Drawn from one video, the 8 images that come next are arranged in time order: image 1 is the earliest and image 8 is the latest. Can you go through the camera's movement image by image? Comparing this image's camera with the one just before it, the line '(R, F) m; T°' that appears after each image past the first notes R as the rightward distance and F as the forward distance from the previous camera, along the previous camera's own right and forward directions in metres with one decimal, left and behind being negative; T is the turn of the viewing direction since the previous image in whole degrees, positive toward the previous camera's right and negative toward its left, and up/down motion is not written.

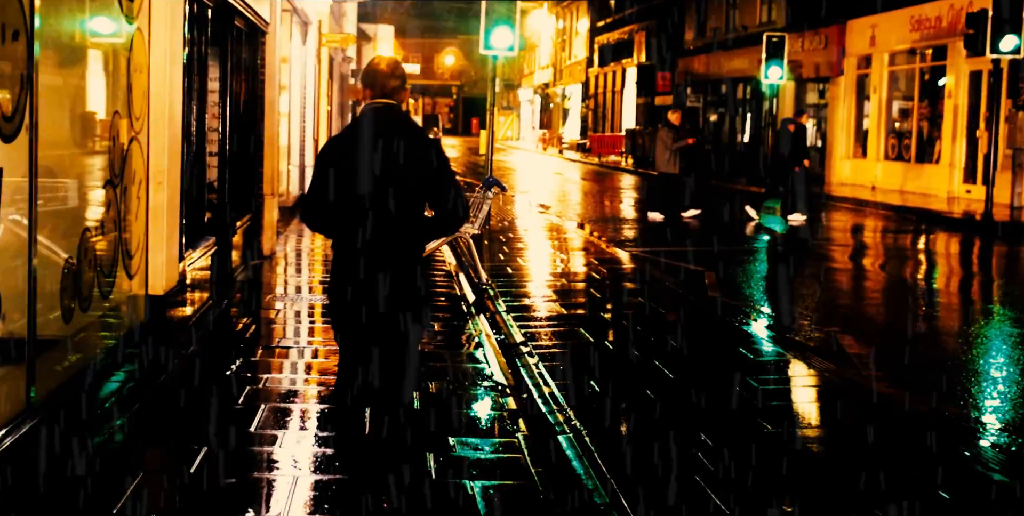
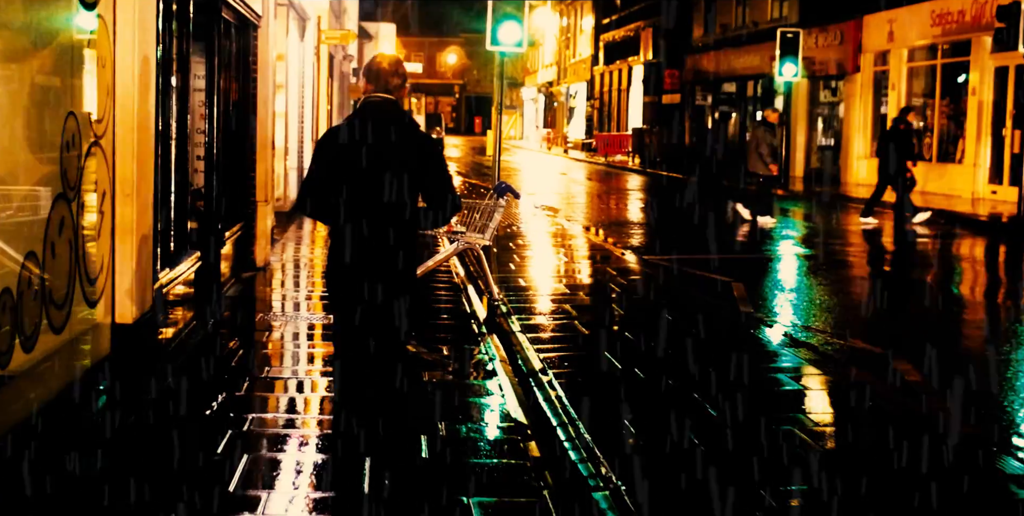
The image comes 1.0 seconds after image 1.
(-0.1, +1.0) m; 0°
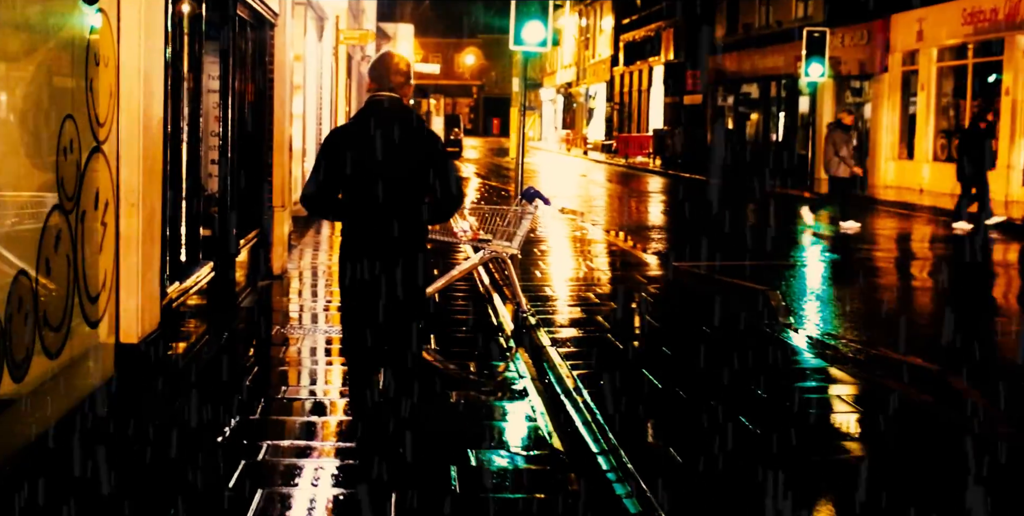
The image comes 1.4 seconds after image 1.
(-0.1, +0.5) m; -1°
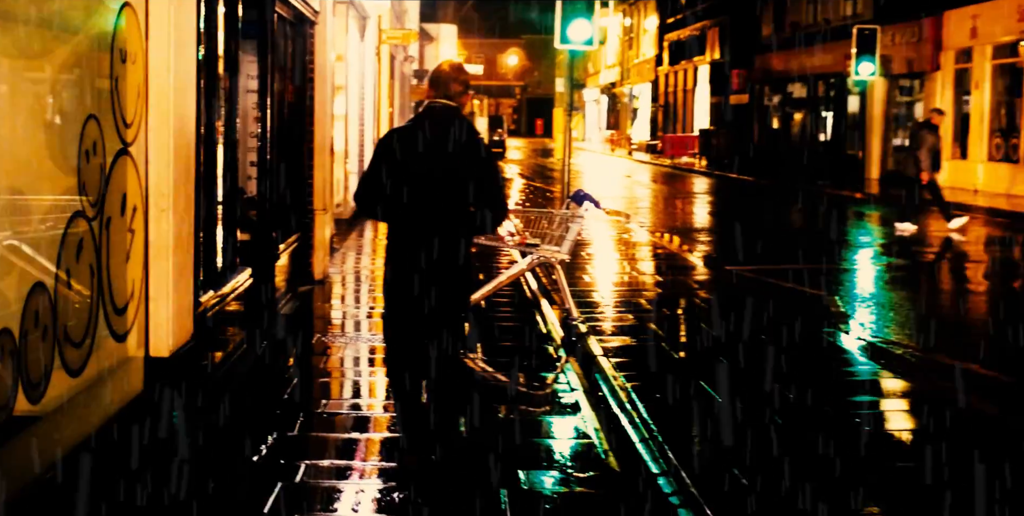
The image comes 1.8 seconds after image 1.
(0.0, +0.4) m; -2°
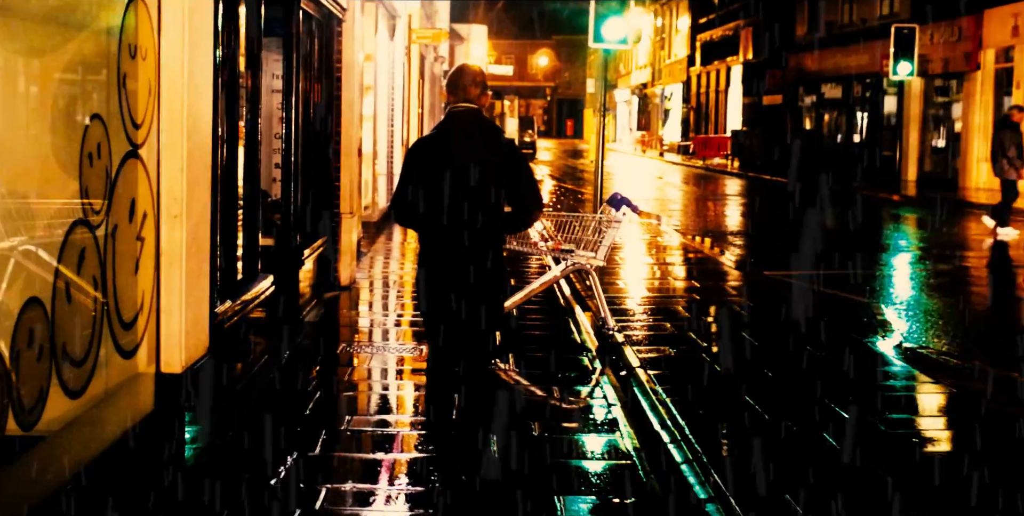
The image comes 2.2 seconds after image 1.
(0.0, +0.4) m; -1°
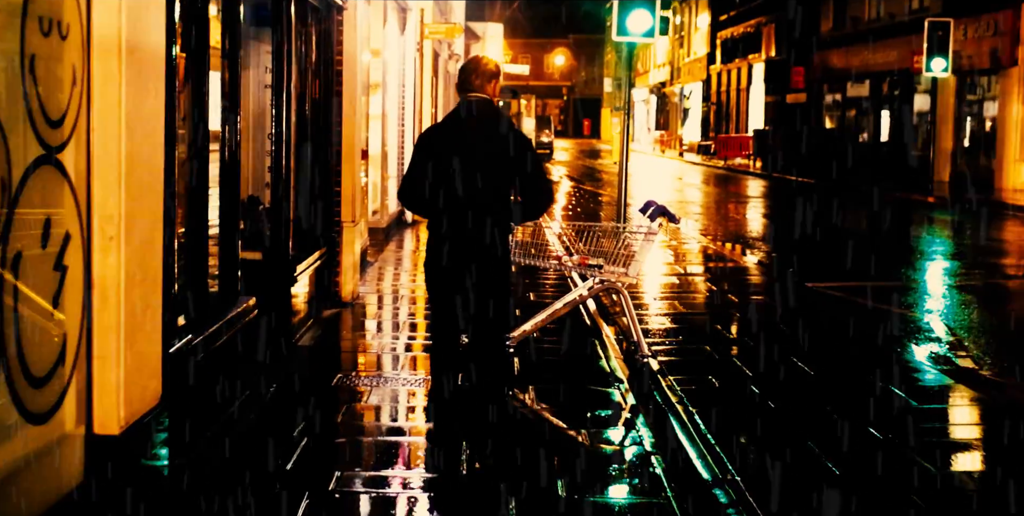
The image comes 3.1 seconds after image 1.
(0.0, +1.1) m; -1°
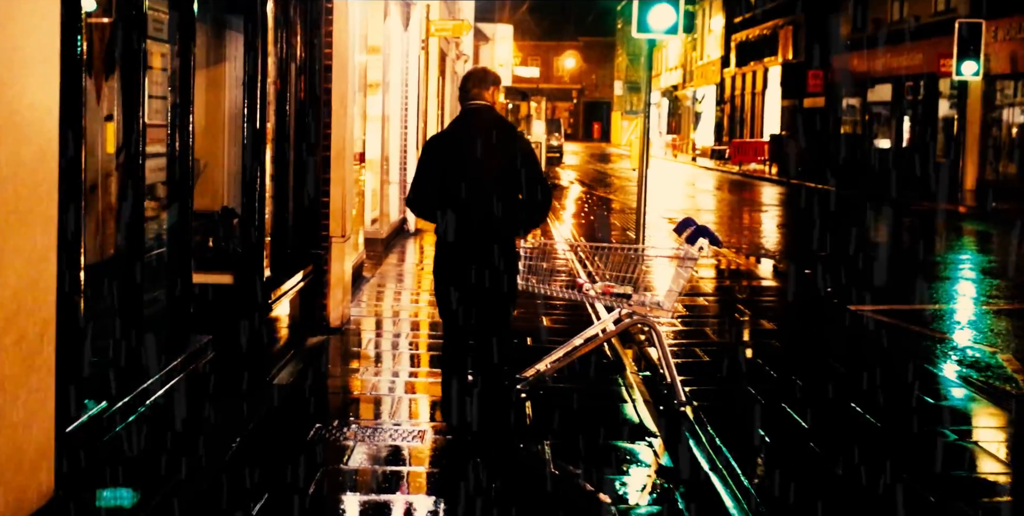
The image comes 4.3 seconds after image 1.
(0.0, +1.3) m; 0°
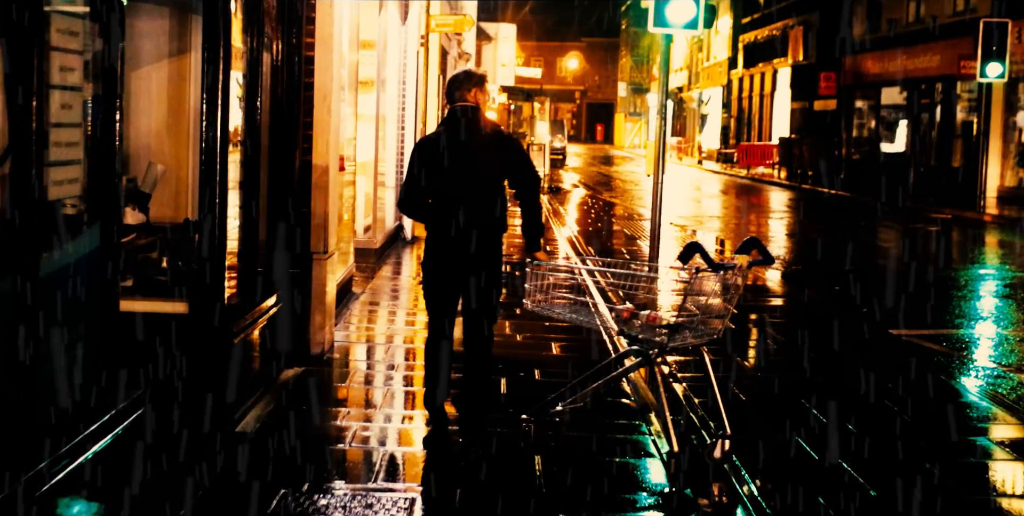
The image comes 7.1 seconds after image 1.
(0.0, +1.2) m; 0°
